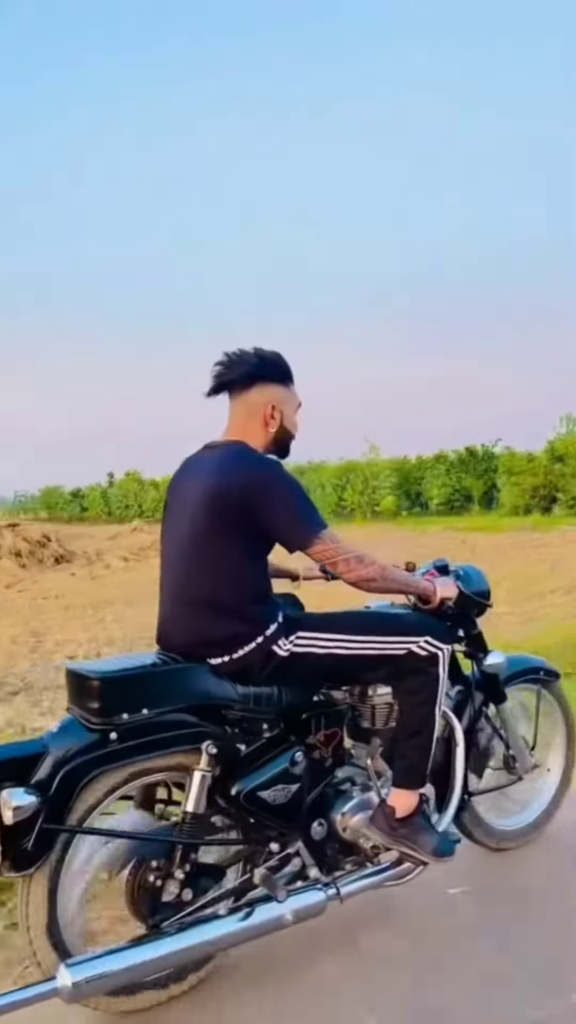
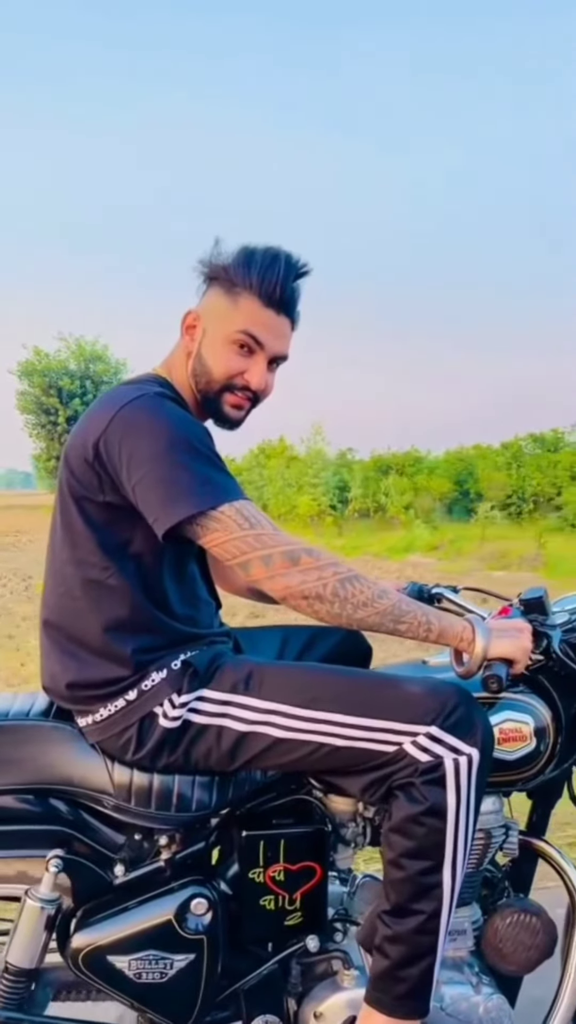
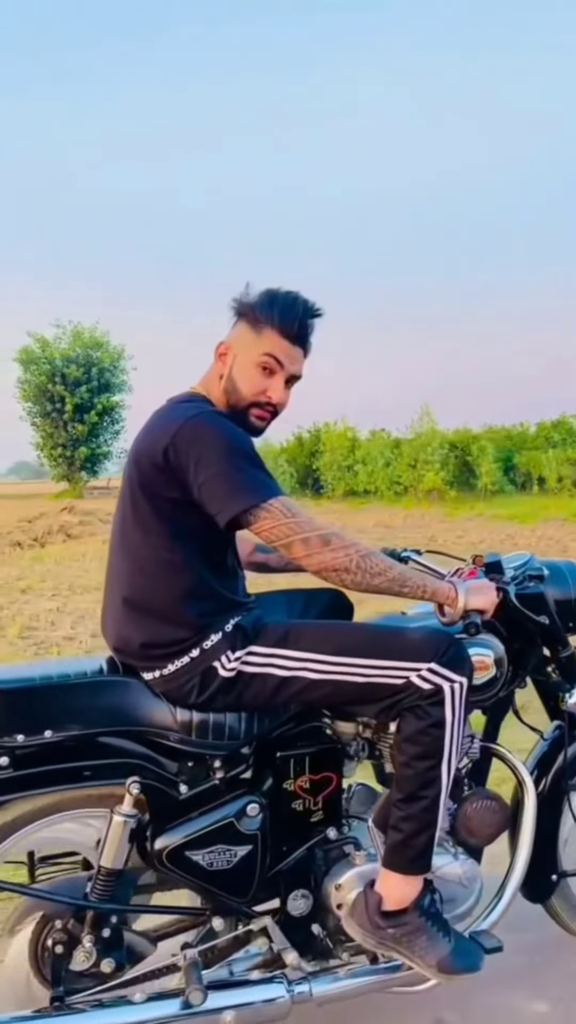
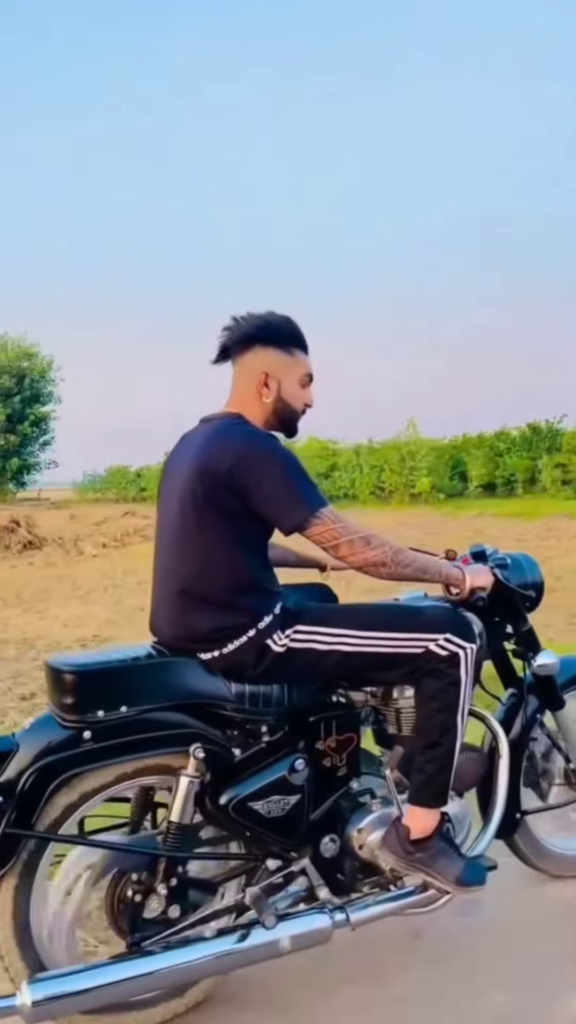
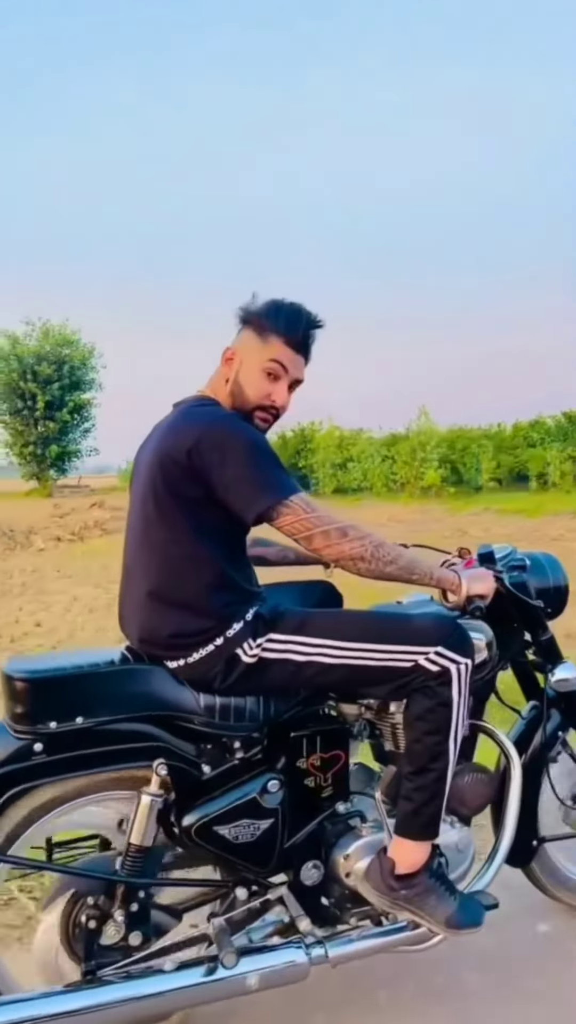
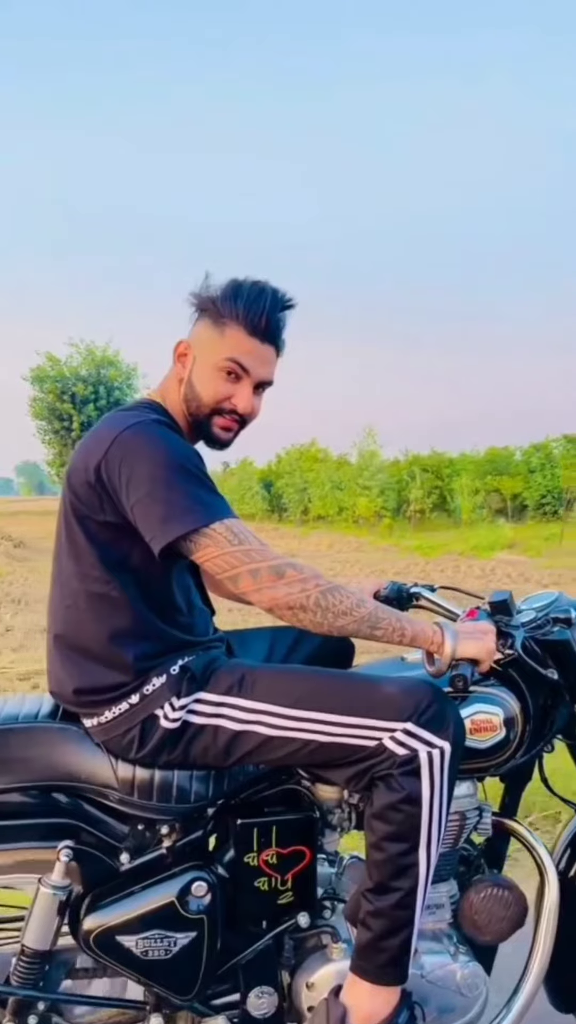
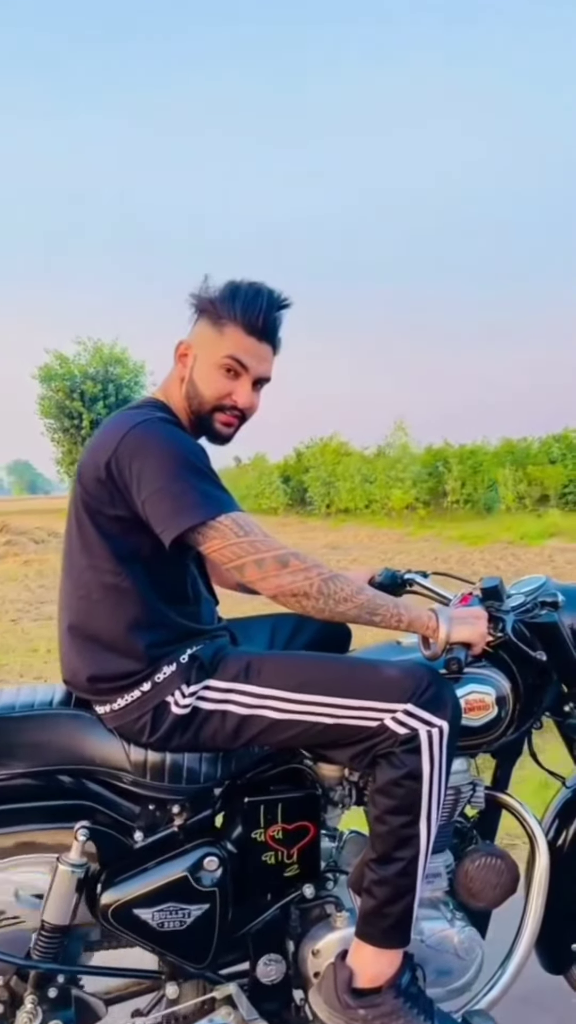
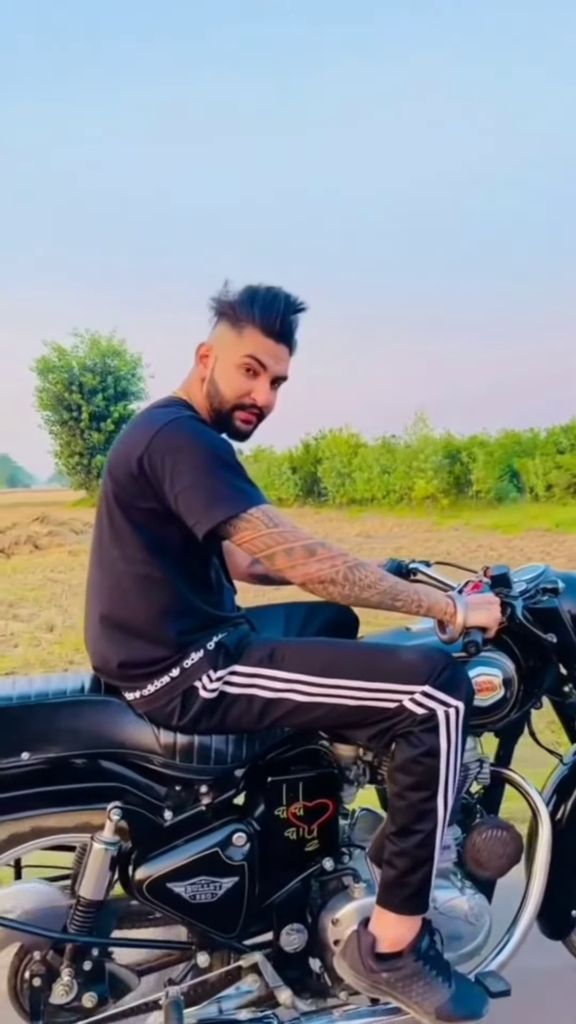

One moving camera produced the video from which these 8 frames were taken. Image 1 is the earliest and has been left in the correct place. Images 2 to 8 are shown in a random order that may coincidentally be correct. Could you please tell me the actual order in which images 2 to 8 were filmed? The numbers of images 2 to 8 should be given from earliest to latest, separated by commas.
4, 5, 3, 8, 7, 6, 2
